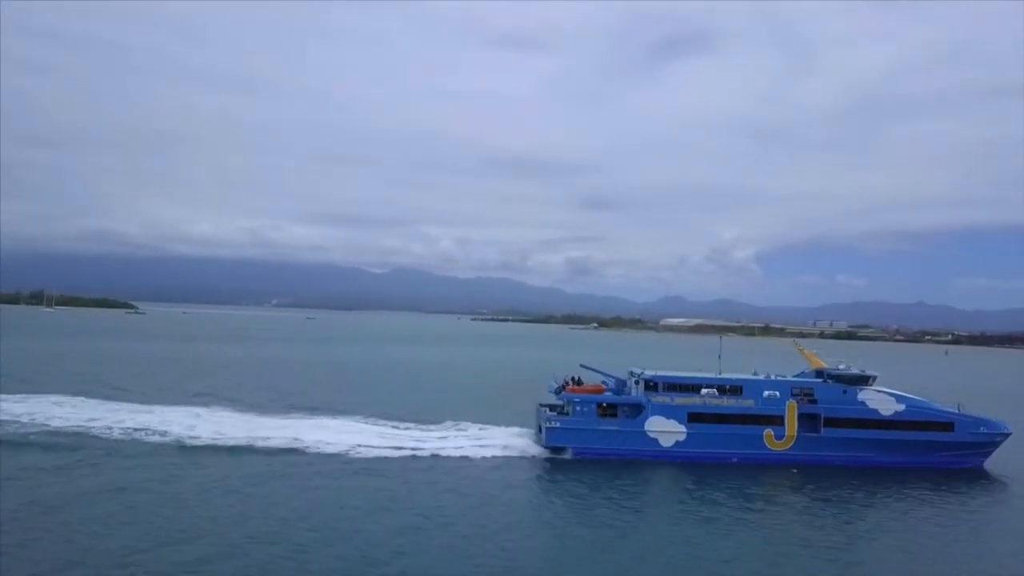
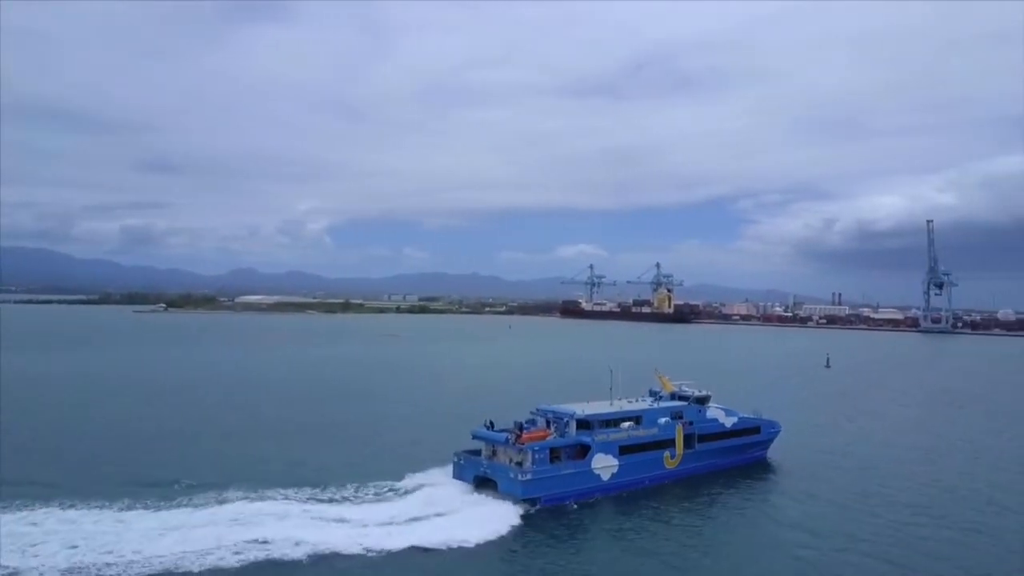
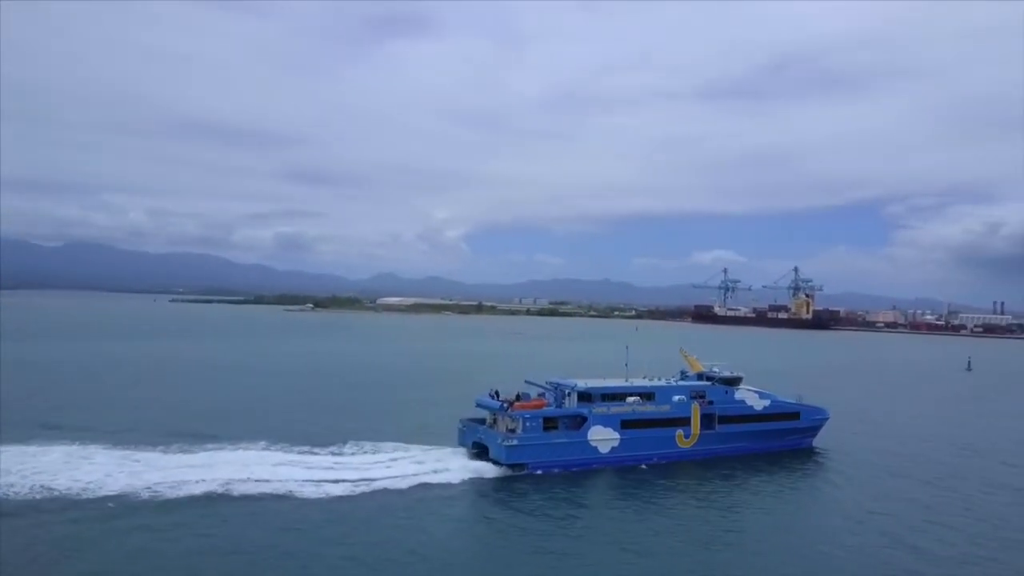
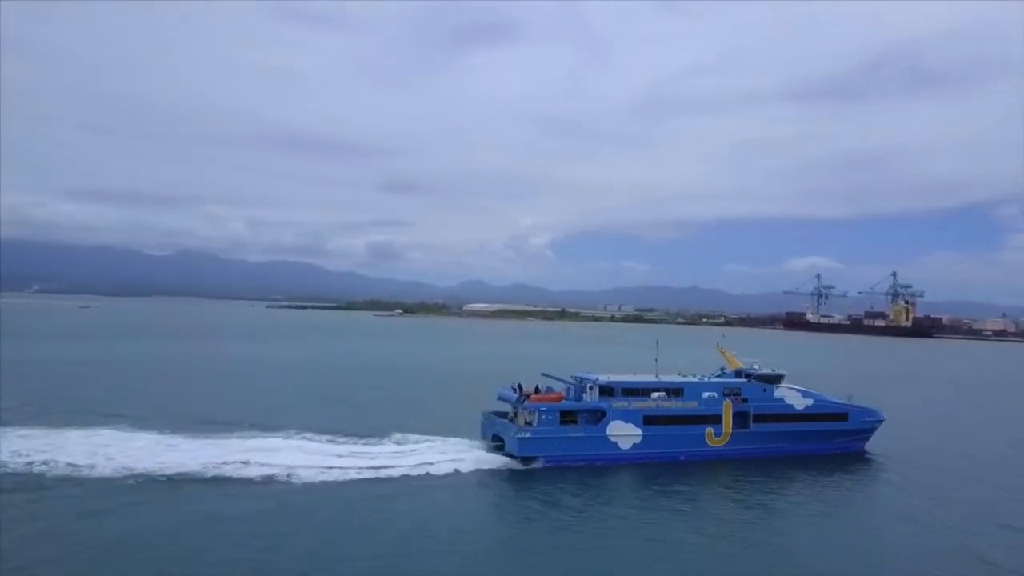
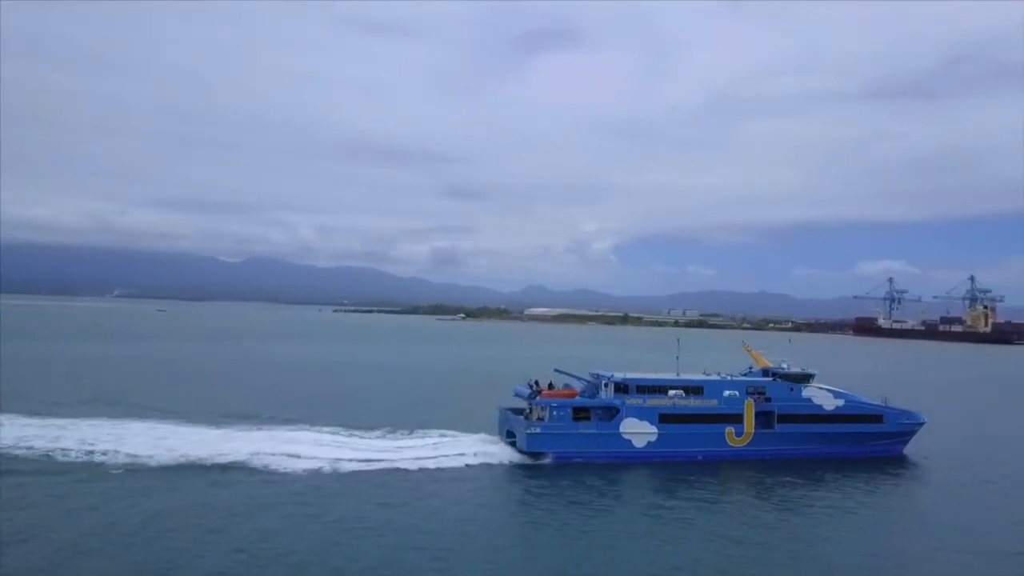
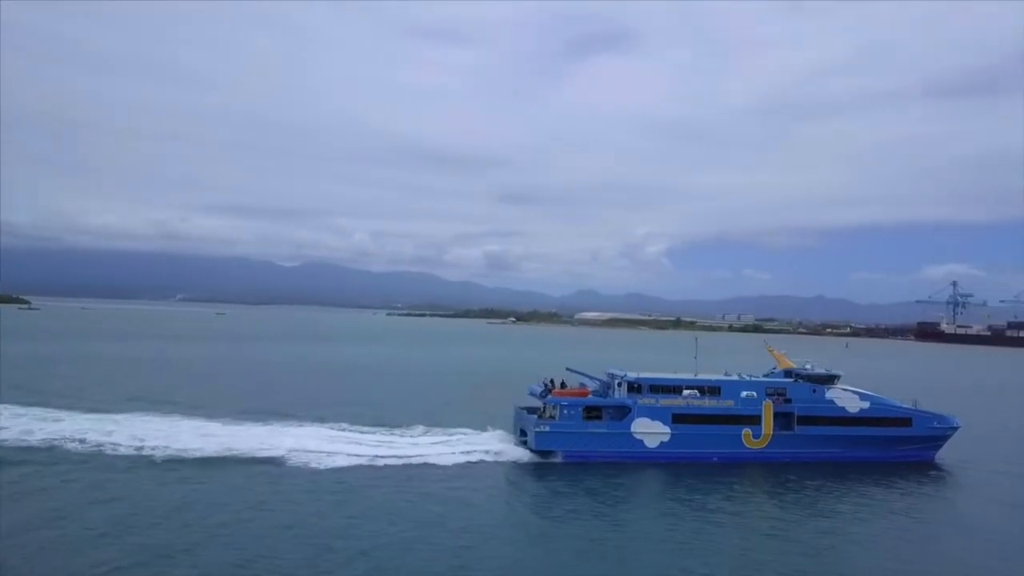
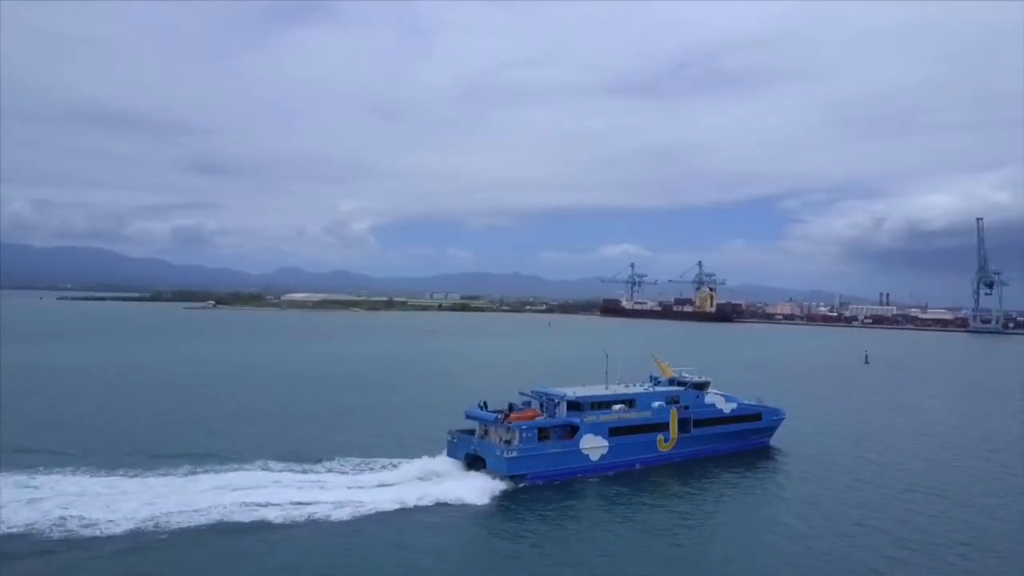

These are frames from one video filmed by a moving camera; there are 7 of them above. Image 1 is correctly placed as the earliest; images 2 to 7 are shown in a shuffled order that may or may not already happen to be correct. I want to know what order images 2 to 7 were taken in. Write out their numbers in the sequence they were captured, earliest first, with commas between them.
6, 5, 4, 3, 7, 2
